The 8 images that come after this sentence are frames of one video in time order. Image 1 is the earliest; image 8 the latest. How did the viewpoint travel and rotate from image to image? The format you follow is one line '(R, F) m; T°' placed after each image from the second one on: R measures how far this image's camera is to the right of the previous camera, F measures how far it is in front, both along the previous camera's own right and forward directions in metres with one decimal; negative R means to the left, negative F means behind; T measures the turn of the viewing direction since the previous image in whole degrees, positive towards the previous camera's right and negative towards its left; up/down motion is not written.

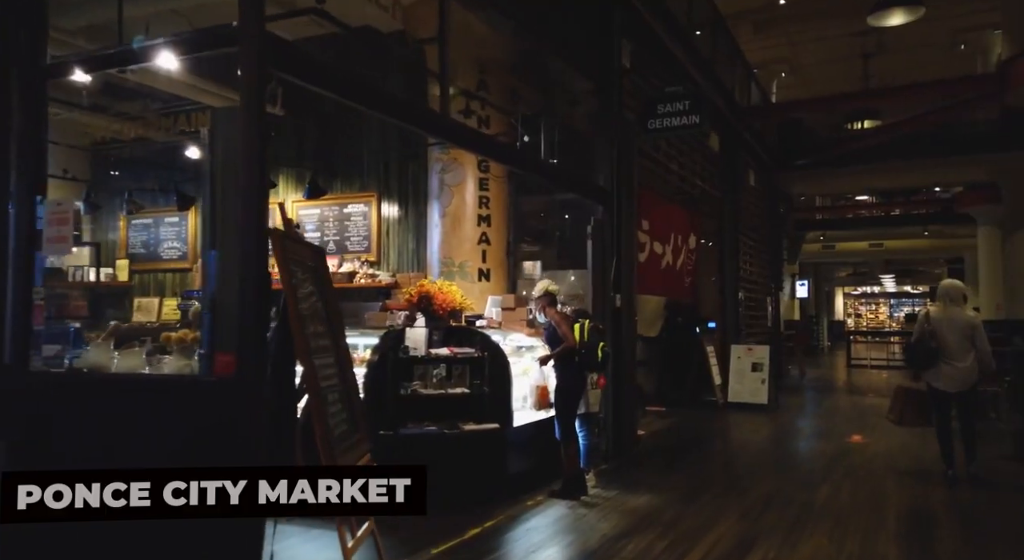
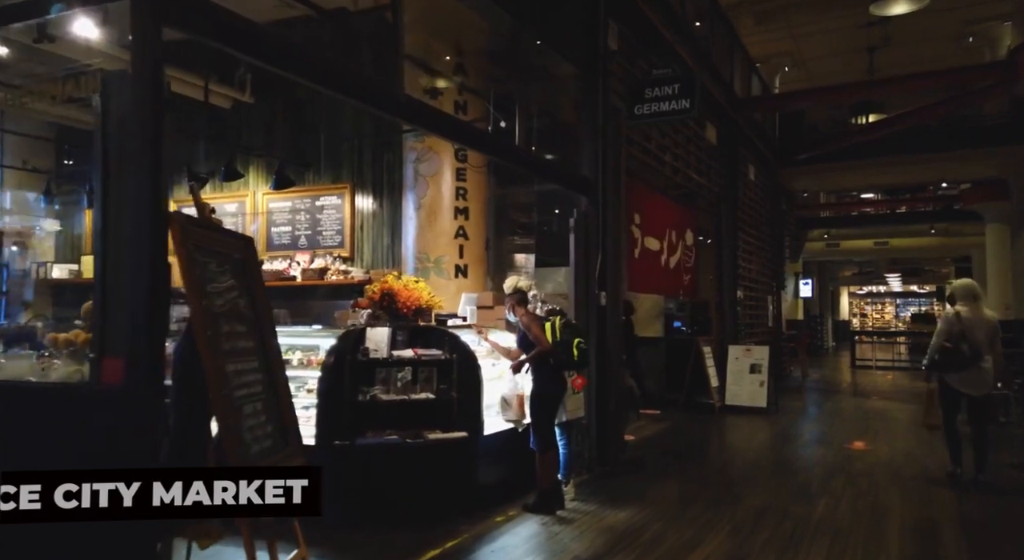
(+0.2, +0.4) m; 0°
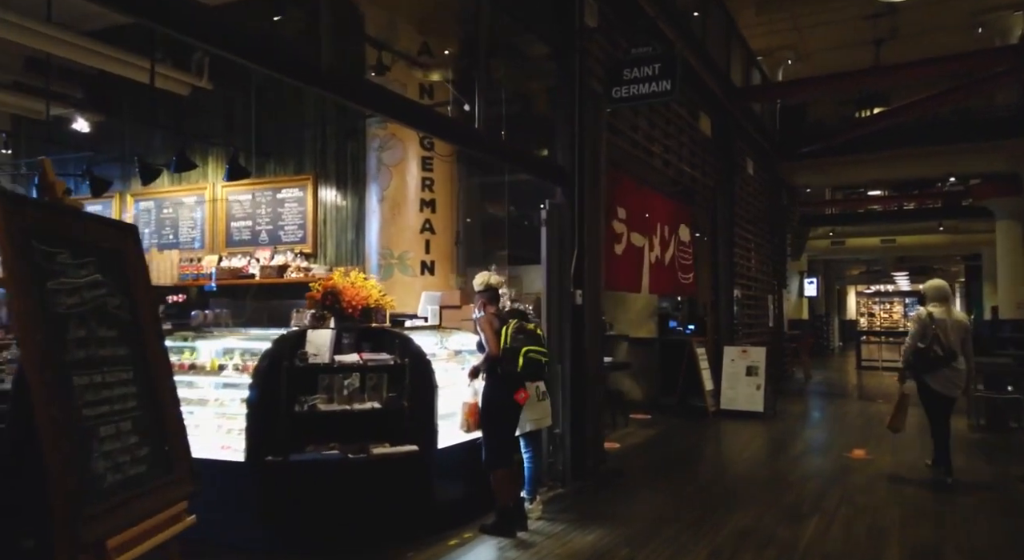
(+0.3, +0.5) m; -1°
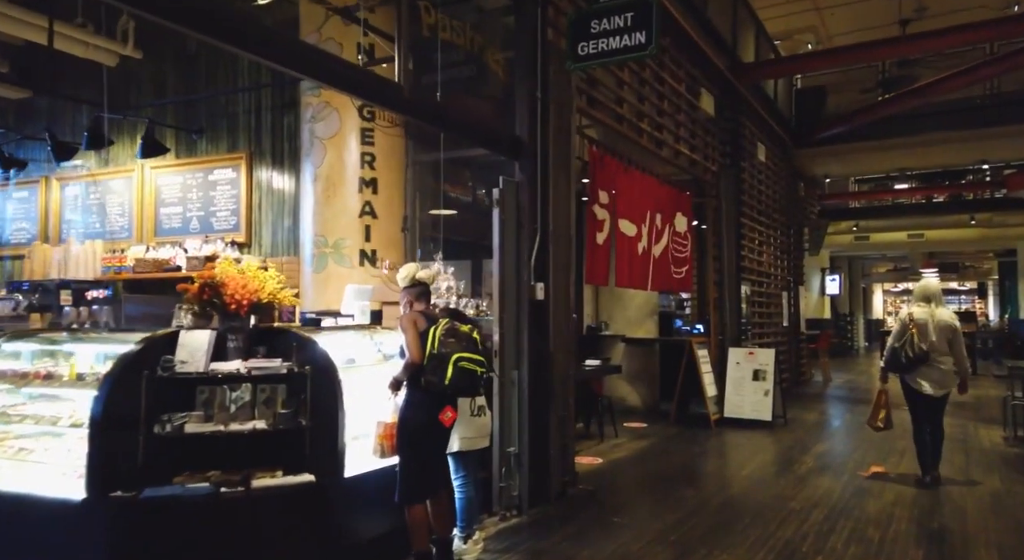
(+0.5, +0.8) m; -2°
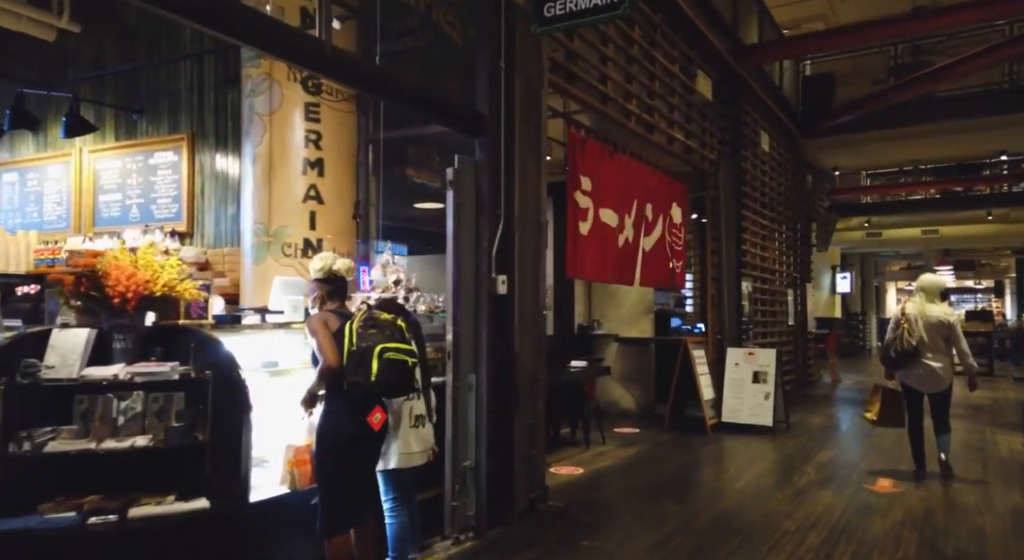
(+0.3, +0.5) m; -1°
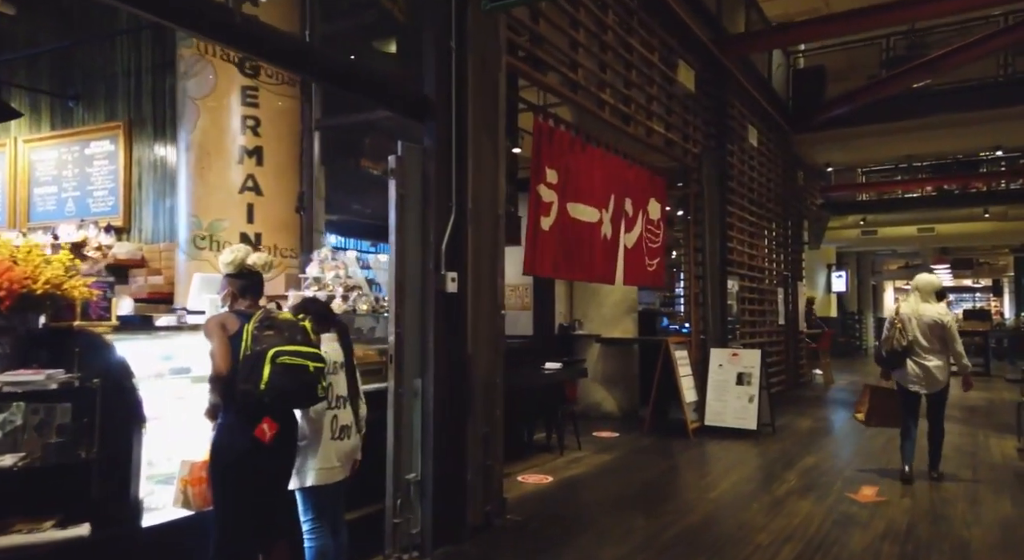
(+0.3, +0.3) m; 0°
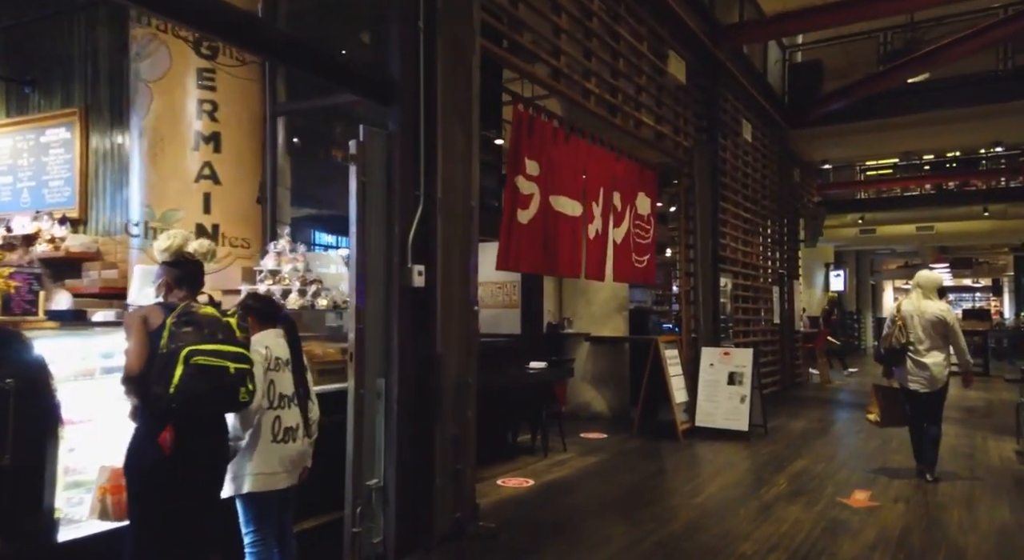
(+0.1, +0.2) m; 0°
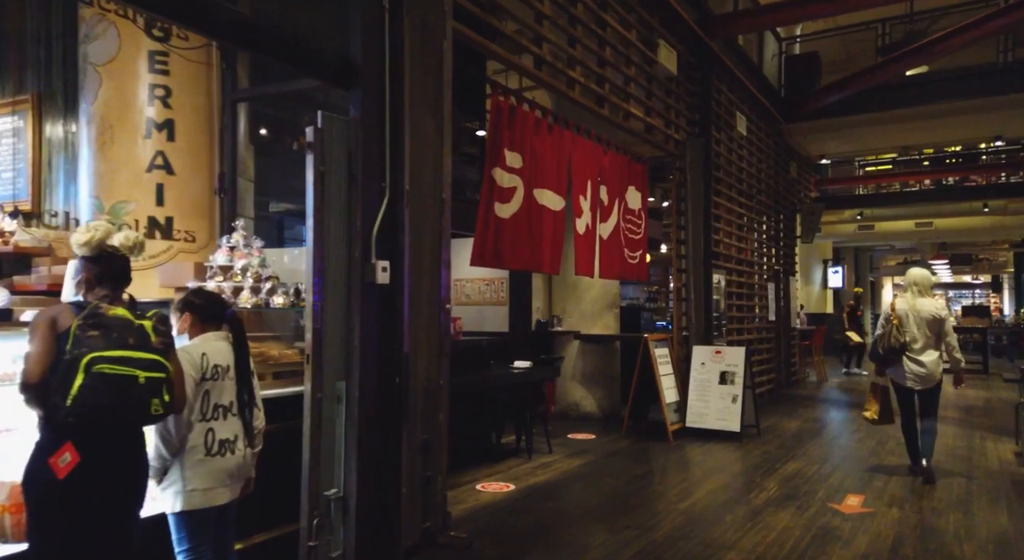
(+0.1, +0.2) m; 0°
